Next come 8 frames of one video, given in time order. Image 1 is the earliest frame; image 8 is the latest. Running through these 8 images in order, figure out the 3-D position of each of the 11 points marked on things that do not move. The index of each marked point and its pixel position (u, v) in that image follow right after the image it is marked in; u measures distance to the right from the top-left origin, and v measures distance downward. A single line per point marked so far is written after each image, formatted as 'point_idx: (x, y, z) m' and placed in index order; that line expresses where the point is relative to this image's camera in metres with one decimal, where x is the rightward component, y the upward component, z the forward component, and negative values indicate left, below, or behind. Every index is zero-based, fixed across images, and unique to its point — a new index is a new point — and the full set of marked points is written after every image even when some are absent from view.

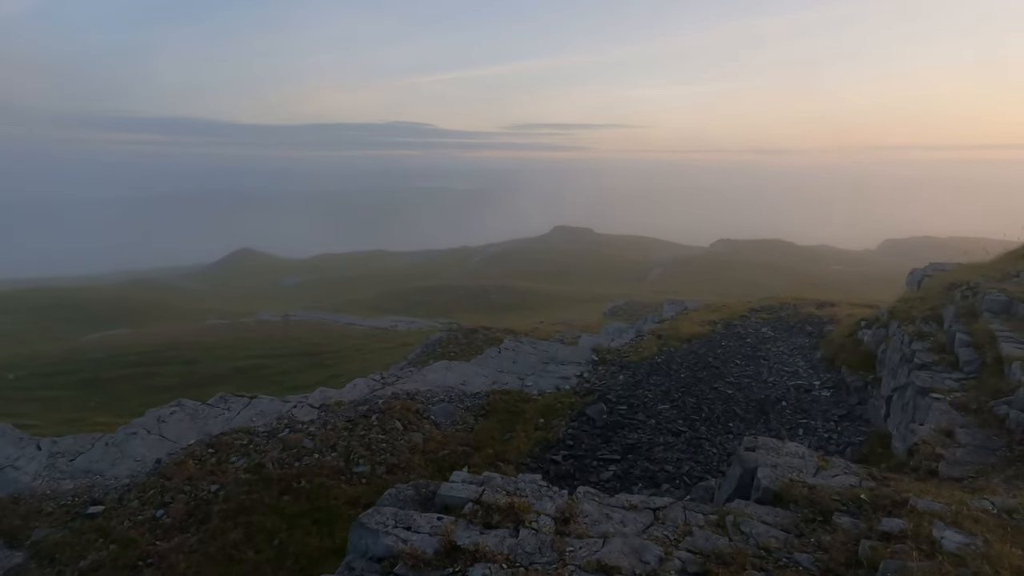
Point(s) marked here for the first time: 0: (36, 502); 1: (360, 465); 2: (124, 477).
0: (-15.9, -7.1, +17.9) m
1: (-5.6, -6.5, +19.8) m
2: (-13.8, -6.8, +19.1) m
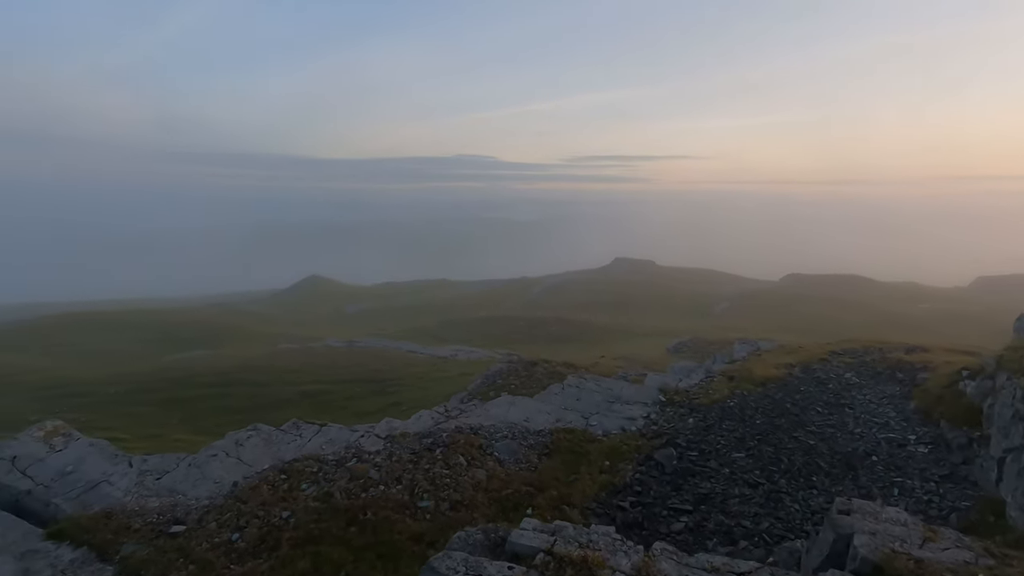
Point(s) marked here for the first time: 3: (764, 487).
0: (-13.7, -8.1, +18.9) m
1: (-3.2, -7.8, +19.8) m
2: (-11.5, -7.9, +20.0) m
3: (+9.3, -7.3, +19.7) m
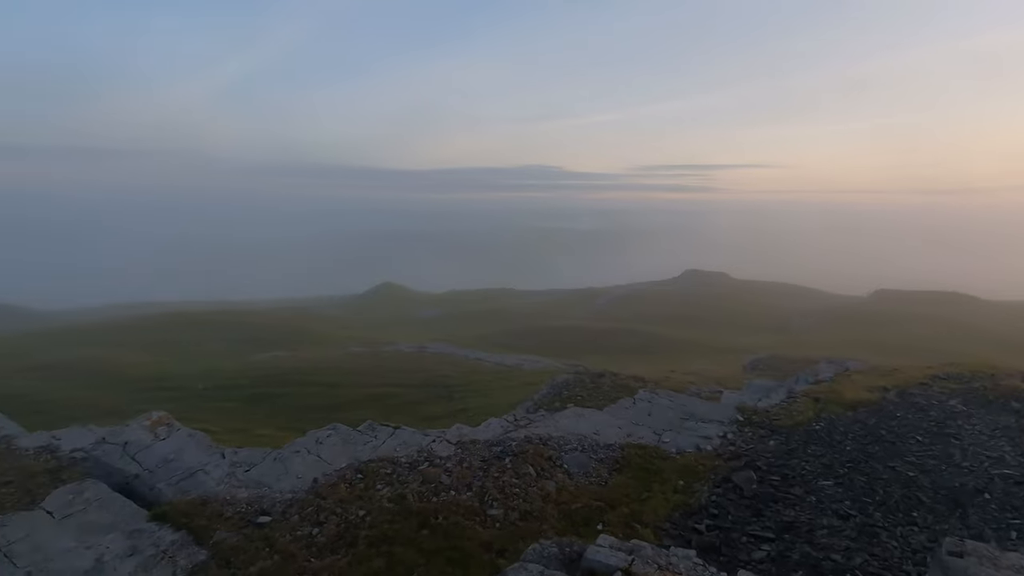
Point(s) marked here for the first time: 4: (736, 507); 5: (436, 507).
0: (-11.1, -8.2, +20.3) m
1: (-0.7, -8.2, +19.9) m
2: (-8.8, -8.0, +21.1) m
3: (+11.8, -7.9, +18.3) m
4: (+8.4, -8.2, +20.0) m
5: (-2.8, -8.1, +19.7) m
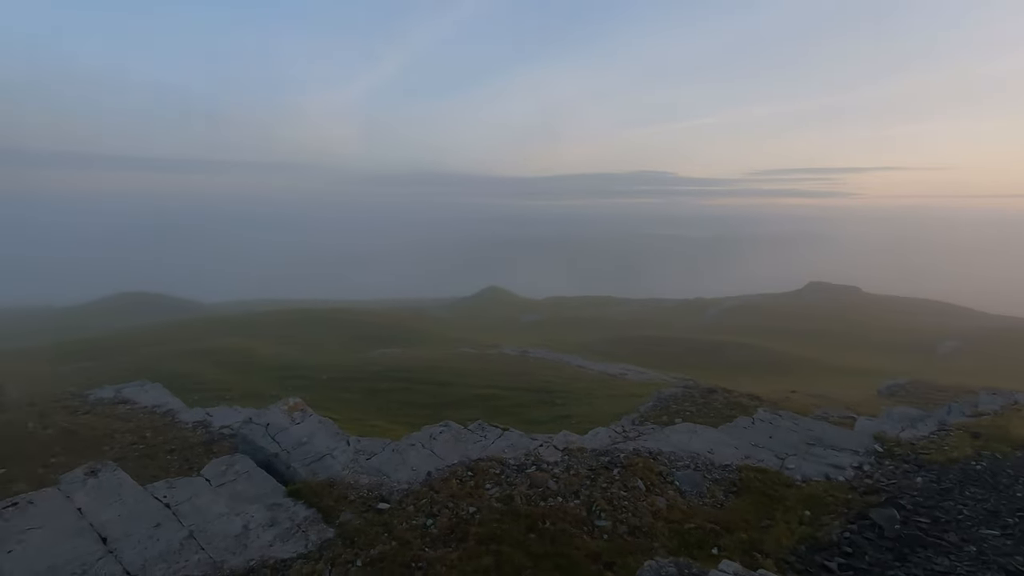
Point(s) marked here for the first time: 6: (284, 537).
0: (-6.9, -8.2, +21.9) m
1: (+3.3, -8.4, +19.5) m
2: (-4.5, -8.1, +22.3) m
3: (+15.2, -8.5, +15.7) m
4: (+12.2, -8.7, +18.0) m
5: (+1.2, -8.3, +19.8) m
6: (-8.3, -9.0, +19.4) m
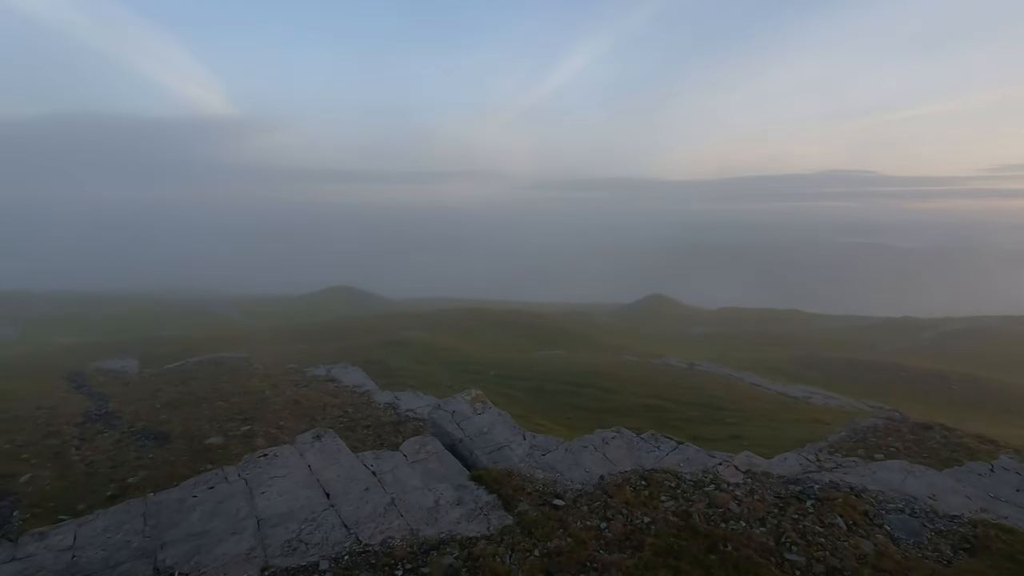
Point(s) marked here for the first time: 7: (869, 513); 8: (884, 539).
0: (+0.3, -8.3, +23.1) m
1: (+9.4, -8.8, +17.8) m
2: (+2.8, -8.3, +22.7) m
3: (+19.7, -9.3, +10.7) m
4: (+17.4, -9.4, +13.8) m
5: (+7.5, -8.6, +18.7) m
6: (-1.7, -9.0, +21.1) m
7: (+13.2, -8.3, +19.8) m
8: (+12.9, -8.7, +18.6) m
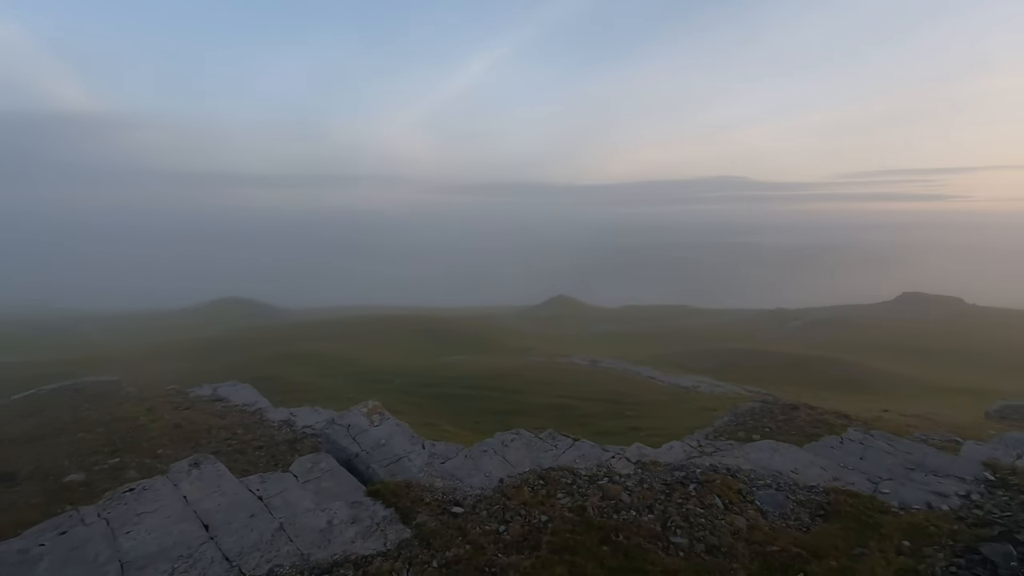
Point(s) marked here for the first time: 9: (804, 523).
0: (-3.9, -8.6, +22.7) m
1: (+5.9, -8.8, +19.0) m
2: (-1.5, -8.5, +22.7) m
3: (+17.3, -8.9, +13.7) m
4: (+14.5, -9.1, +16.4) m
5: (+3.8, -8.7, +19.5) m
6: (-5.6, -9.4, +20.3) m
7: (+9.3, -8.1, +21.5) m
8: (+9.2, -8.6, +20.3) m
9: (+10.9, -8.8, +19.9) m
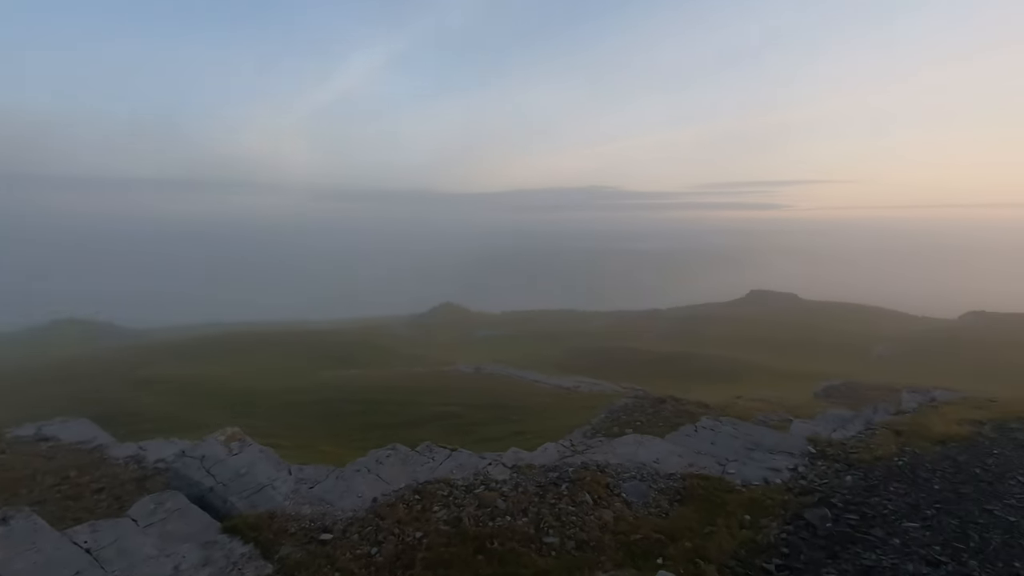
0: (-9.0, -9.1, +21.1) m
1: (+1.4, -9.1, +19.5) m
2: (-6.6, -9.0, +21.6) m
3: (+13.6, -8.7, +16.7) m
4: (+10.4, -9.1, +18.7) m
5: (-0.7, -9.0, +19.6) m
6: (-10.1, -10.0, +18.5) m
7: (+4.1, -8.3, +22.7) m
8: (+4.4, -8.7, +21.5) m
9: (+6.1, -8.9, +21.4) m
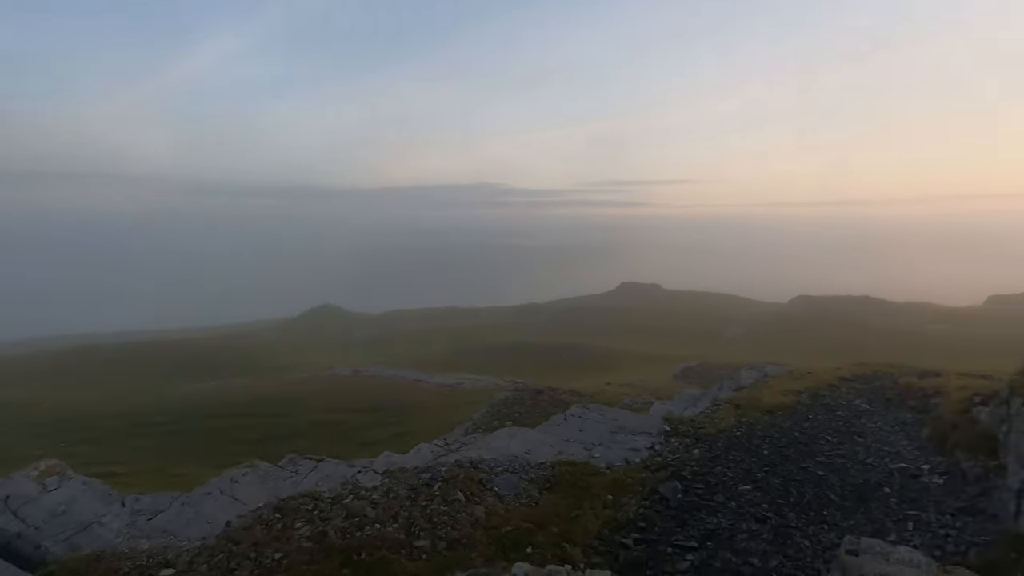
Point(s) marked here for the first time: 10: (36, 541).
0: (-13.7, -9.4, +18.5) m
1: (-3.3, -9.0, +19.2) m
2: (-11.5, -9.2, +19.5) m
3: (+9.2, -8.3, +19.0) m
4: (+5.7, -8.7, +20.3) m
5: (-5.4, -9.0, +18.8) m
6: (-14.2, -10.2, +15.7) m
7: (-1.3, -8.2, +22.9) m
8: (-0.8, -8.6, +21.8) m
9: (+0.9, -8.7, +22.0) m
10: (-17.4, -9.3, +19.7) m
